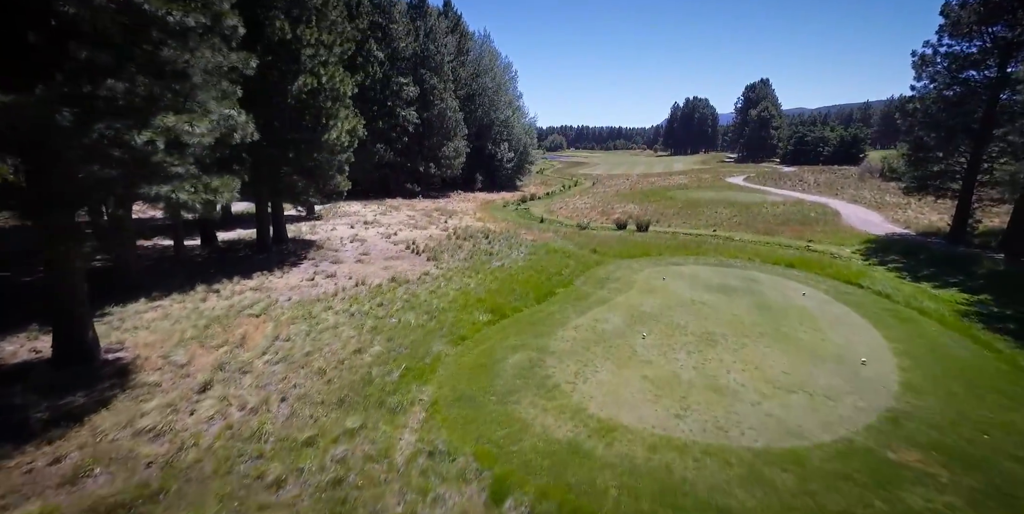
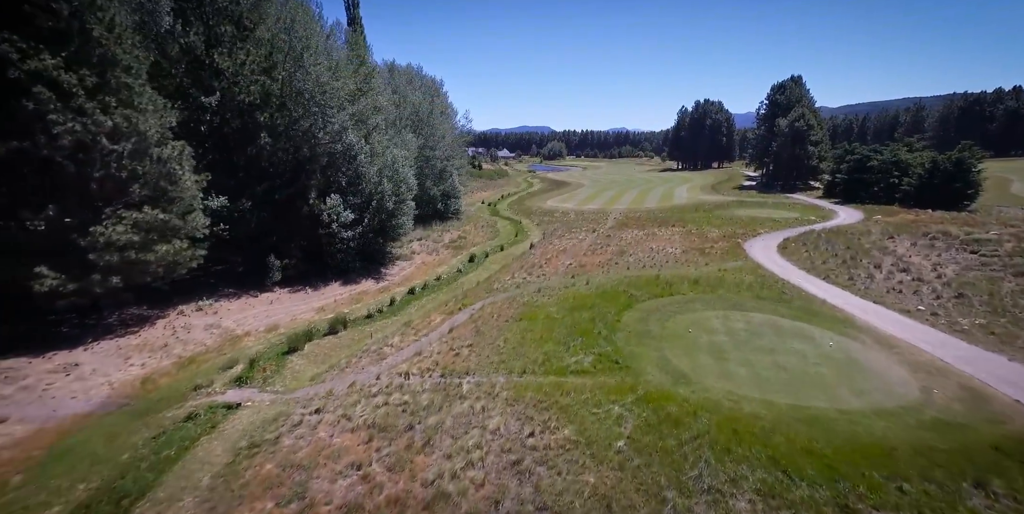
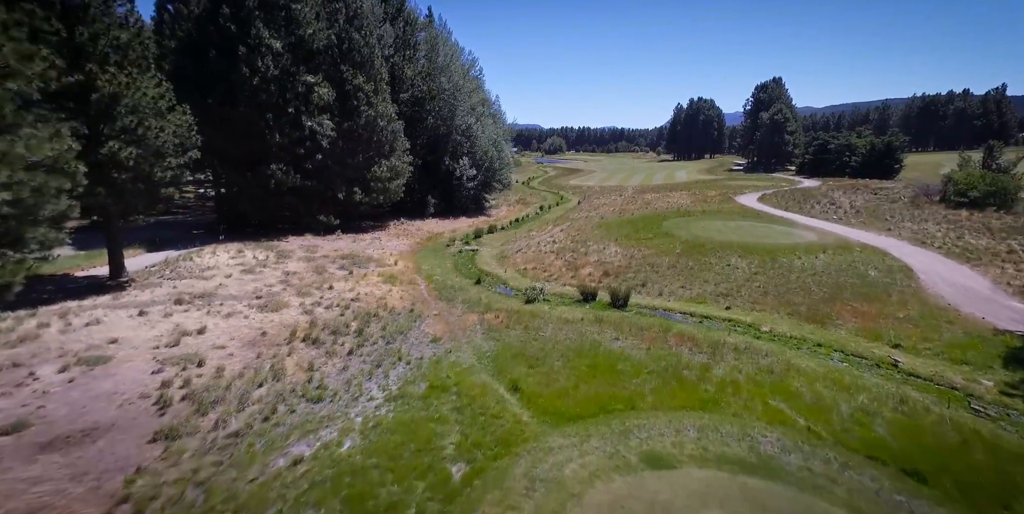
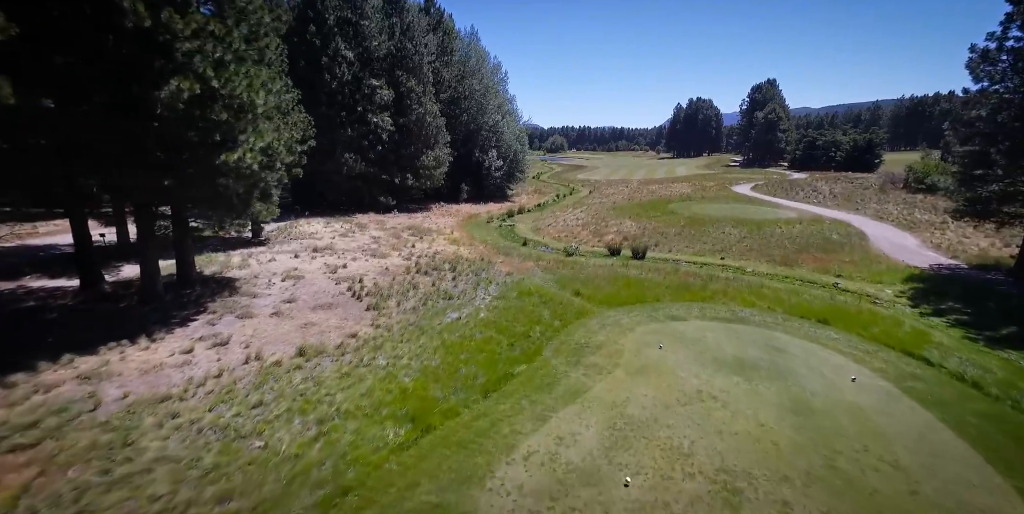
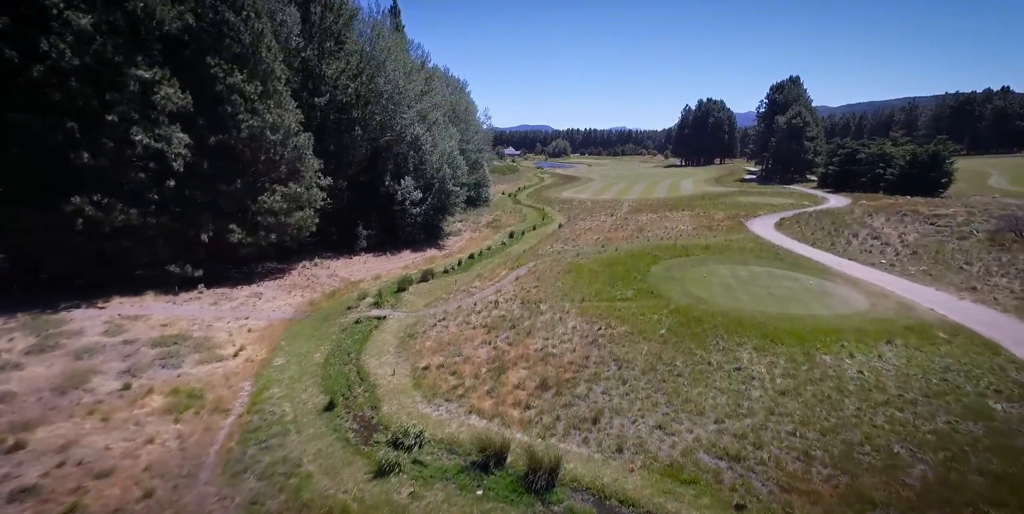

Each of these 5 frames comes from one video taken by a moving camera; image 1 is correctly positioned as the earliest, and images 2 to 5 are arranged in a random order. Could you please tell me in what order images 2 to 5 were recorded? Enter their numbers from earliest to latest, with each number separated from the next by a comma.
4, 3, 5, 2
